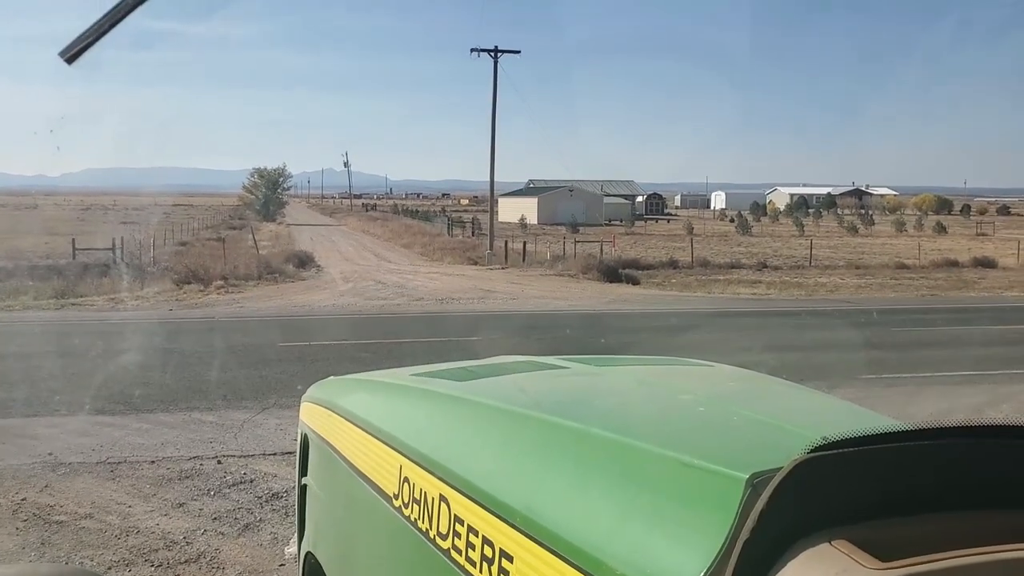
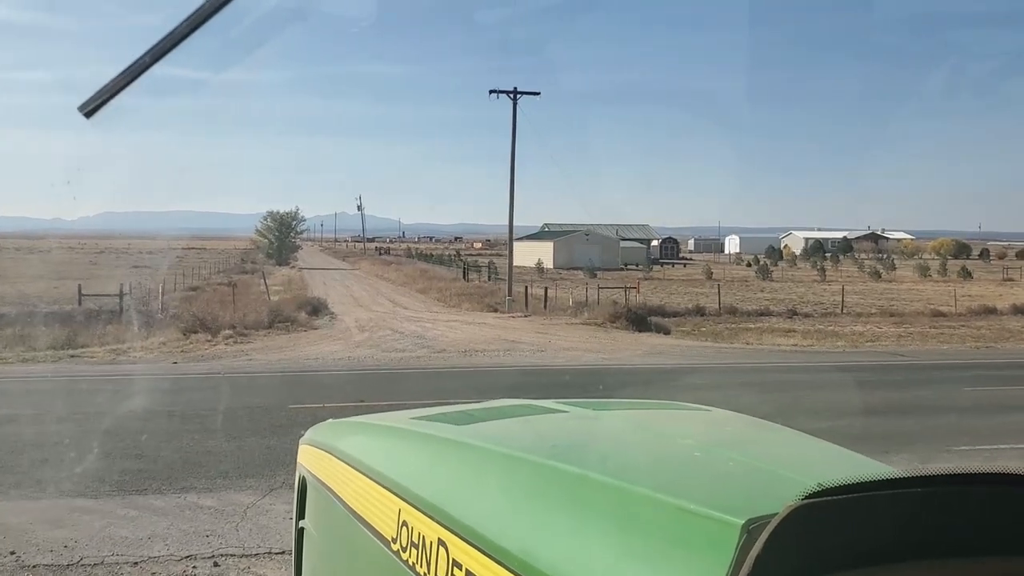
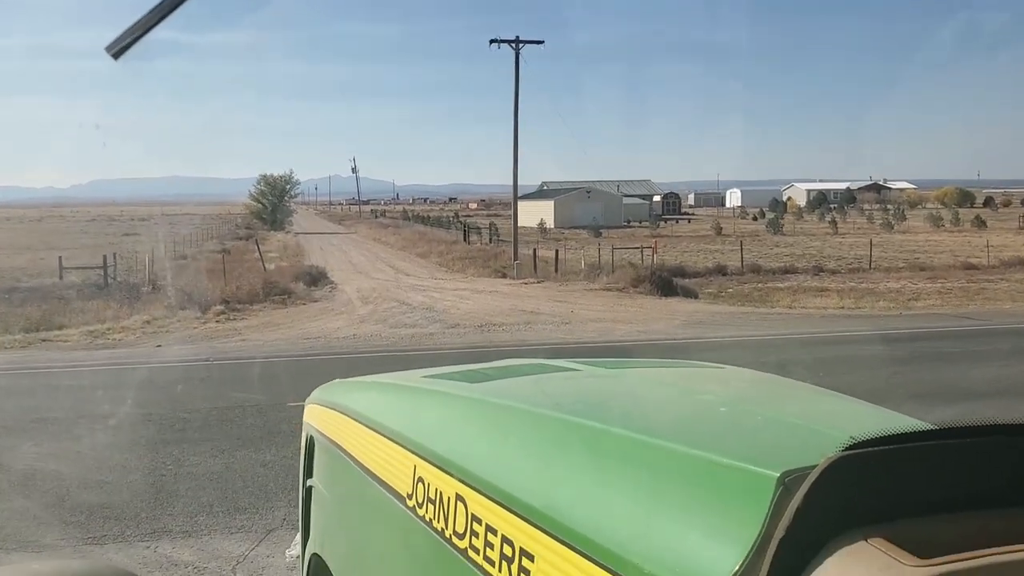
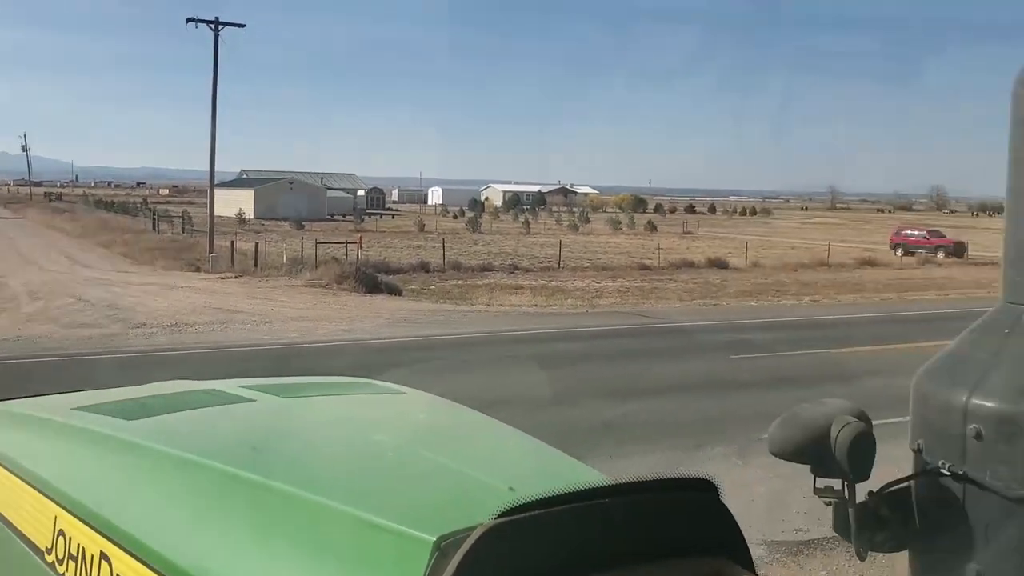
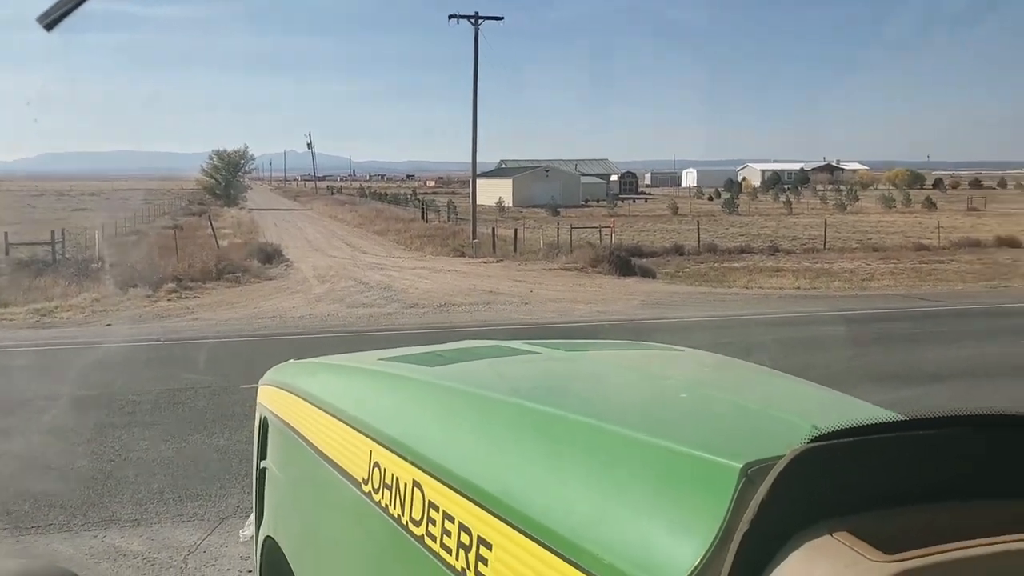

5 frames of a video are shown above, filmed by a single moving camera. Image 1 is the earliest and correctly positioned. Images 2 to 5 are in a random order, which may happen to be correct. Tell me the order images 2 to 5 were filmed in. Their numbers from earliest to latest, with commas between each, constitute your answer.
2, 3, 5, 4
